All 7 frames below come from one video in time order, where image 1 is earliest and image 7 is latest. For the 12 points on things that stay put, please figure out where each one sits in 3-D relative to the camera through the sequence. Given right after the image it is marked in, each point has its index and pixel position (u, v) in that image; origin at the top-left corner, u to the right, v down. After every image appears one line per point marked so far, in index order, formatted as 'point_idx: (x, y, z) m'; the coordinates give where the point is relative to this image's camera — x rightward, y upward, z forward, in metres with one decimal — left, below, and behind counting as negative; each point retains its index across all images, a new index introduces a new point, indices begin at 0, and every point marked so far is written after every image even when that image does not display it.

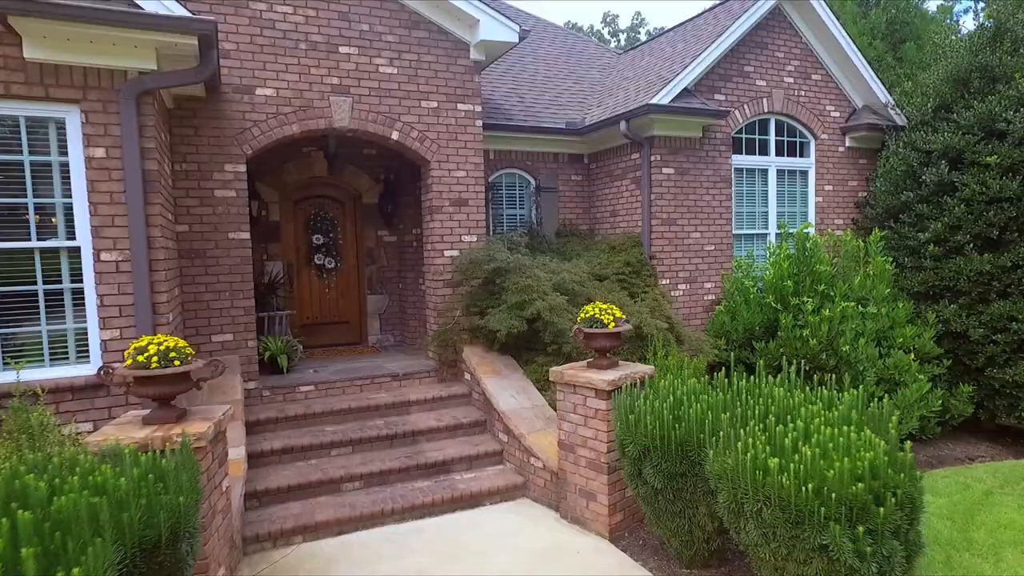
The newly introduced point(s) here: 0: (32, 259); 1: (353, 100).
0: (-3.2, +0.2, +4.1) m
1: (-1.5, +1.8, +6.0) m
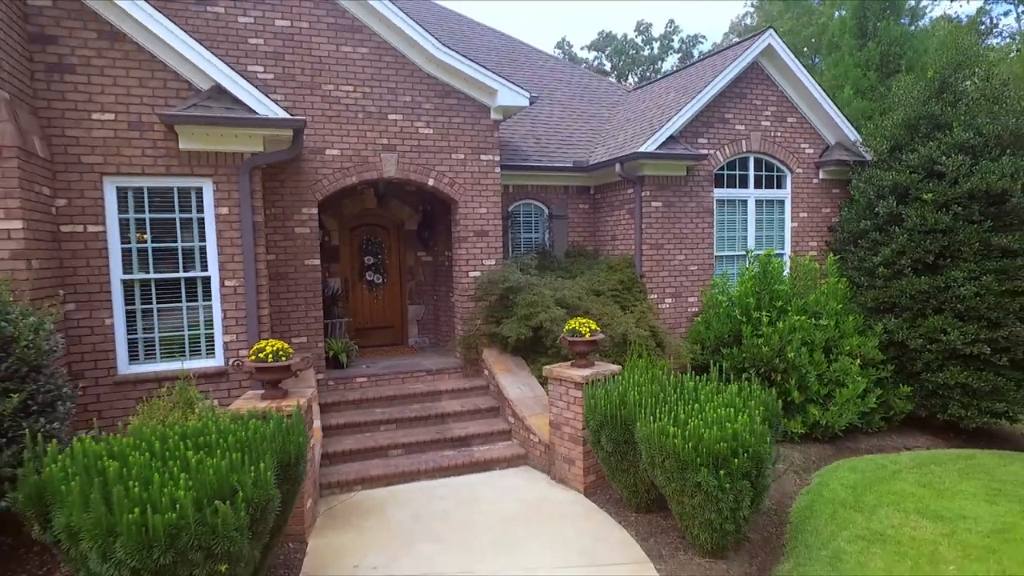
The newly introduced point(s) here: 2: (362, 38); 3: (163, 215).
0: (-3.2, 0.0, +5.9) m
1: (-1.4, +1.6, +7.7) m
2: (-1.8, +3.0, +7.5) m
3: (-3.3, +0.7, +5.9) m
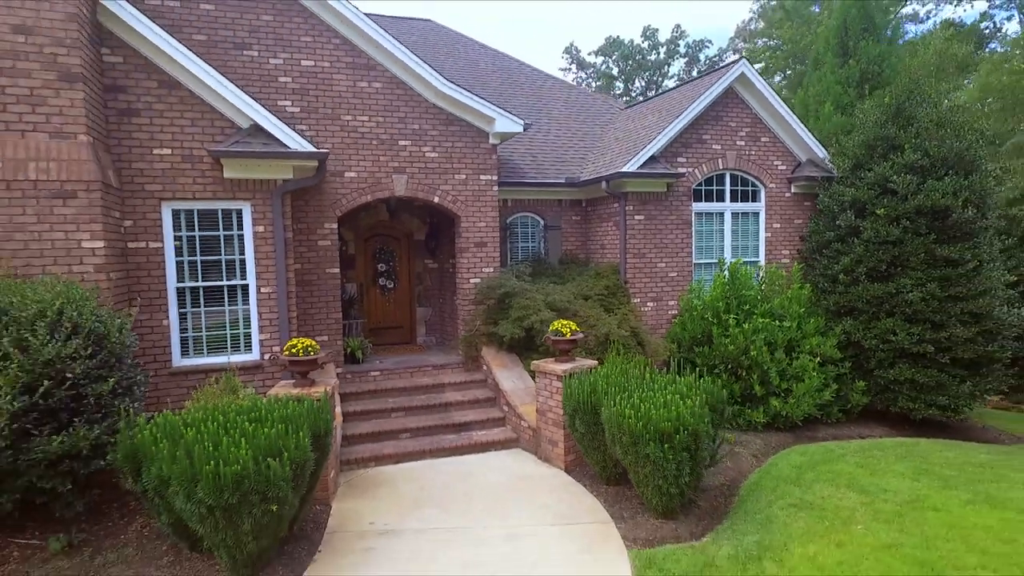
0: (-3.3, 0.0, +7.0) m
1: (-1.4, +1.5, +8.7) m
2: (-1.9, +2.9, +8.5) m
3: (-3.4, +0.6, +7.0) m
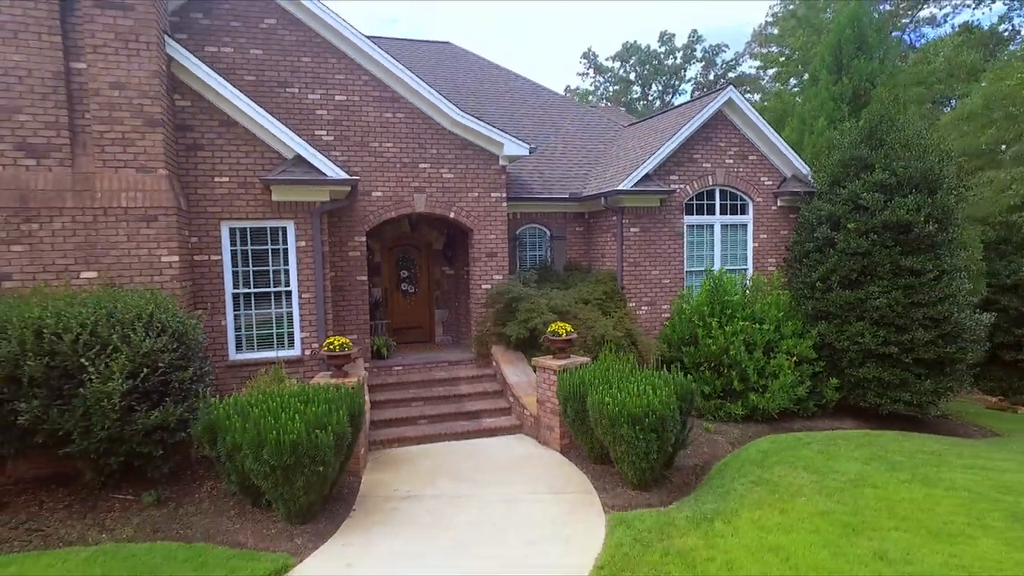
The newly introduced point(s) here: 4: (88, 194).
0: (-3.2, -0.1, +8.3) m
1: (-1.3, +1.5, +9.9) m
2: (-1.8, +2.8, +9.7) m
3: (-3.3, +0.5, +8.2) m
4: (-4.6, +1.0, +6.8) m
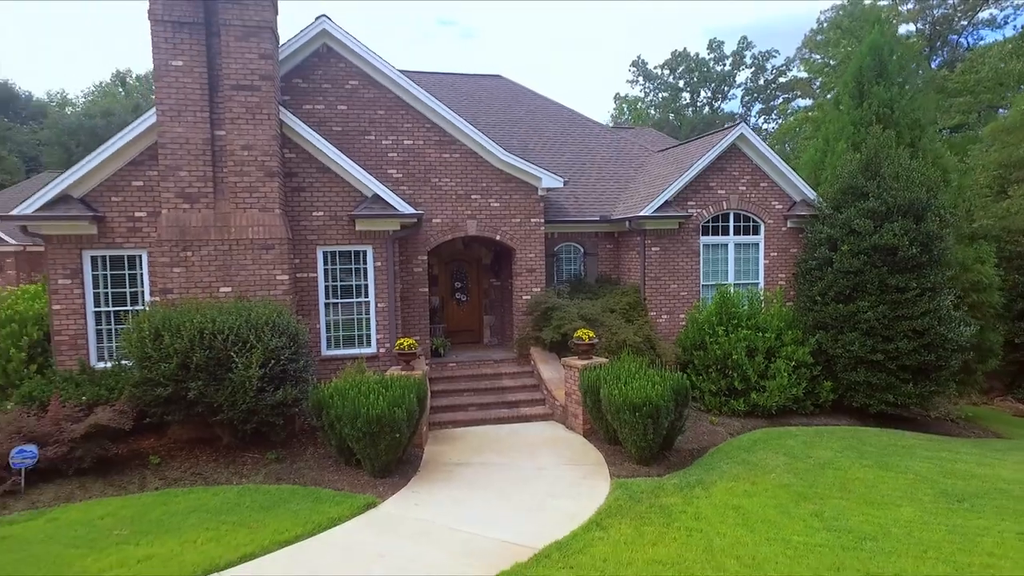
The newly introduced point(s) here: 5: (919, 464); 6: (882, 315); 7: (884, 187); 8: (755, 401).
0: (-2.7, -0.3, +10.5) m
1: (-0.7, +1.3, +11.9) m
2: (-1.1, +2.6, +11.8) m
3: (-2.8, +0.4, +10.4) m
4: (-4.2, +0.9, +9.1) m
5: (+5.8, -2.5, +8.9) m
6: (+6.6, -0.5, +11.2) m
7: (+6.8, +1.9, +11.6) m
8: (+4.4, -2.0, +11.2) m
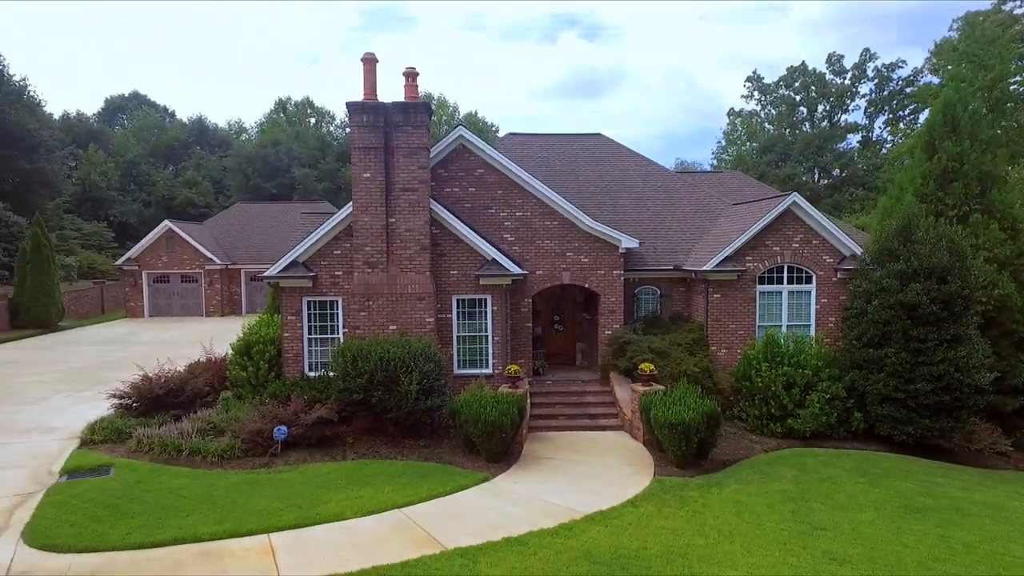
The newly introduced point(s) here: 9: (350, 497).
0: (-0.8, -1.1, +14.4) m
1: (+1.5, +0.4, +15.5) m
2: (+1.1, +1.7, +15.4) m
3: (-0.9, -0.5, +14.4) m
4: (-2.5, 0.0, +13.4) m
5: (+7.1, -3.5, +11.3) m
6: (+8.4, -1.5, +13.4) m
7: (+8.8, +0.8, +13.7) m
8: (+6.2, -3.0, +13.9) m
9: (-2.5, -3.3, +9.8) m
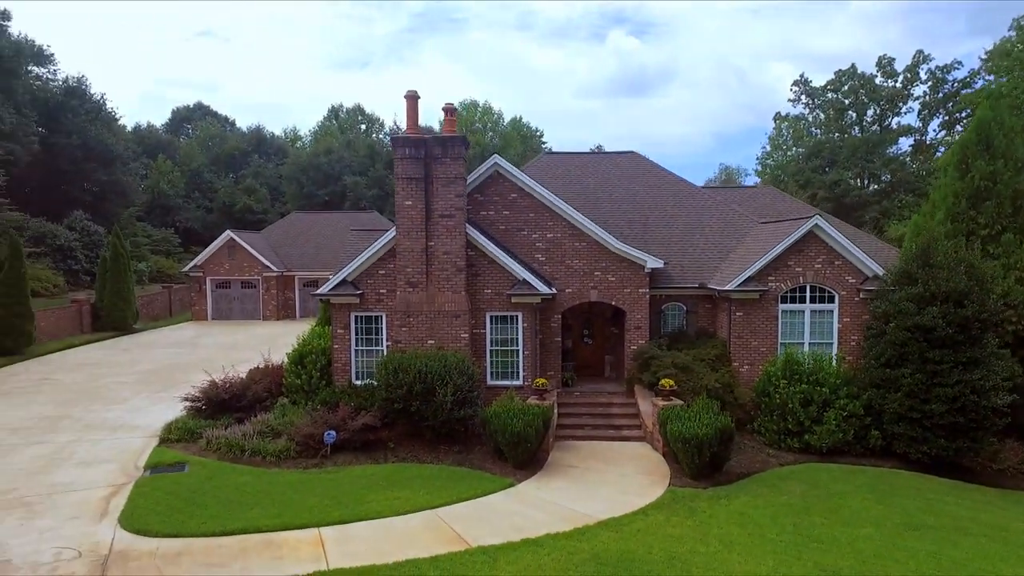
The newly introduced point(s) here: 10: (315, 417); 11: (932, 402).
0: (-0.1, -1.6, +15.5) m
1: (+2.3, -0.1, +16.4) m
2: (+1.9, +1.3, +16.4) m
3: (-0.2, -0.9, +15.5) m
4: (-1.9, -0.4, +14.6) m
5: (+7.6, -4.1, +11.9) m
6: (+9.0, -2.1, +13.8) m
7: (+9.4, +0.3, +14.1) m
8: (+6.8, -3.5, +14.5) m
9: (-2.2, -3.7, +11.1) m
10: (-4.3, -2.8, +13.6) m
11: (+9.2, -2.5, +13.8) m
